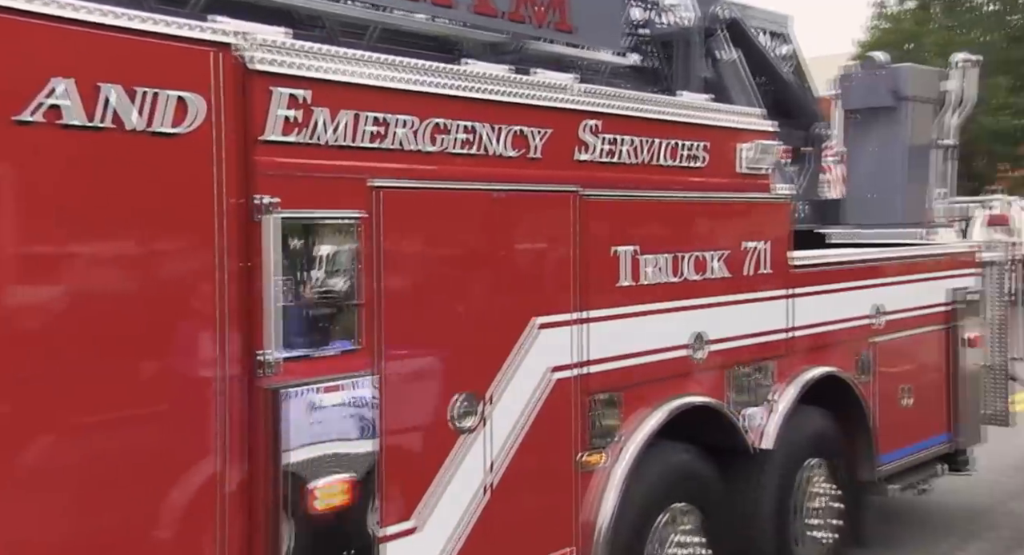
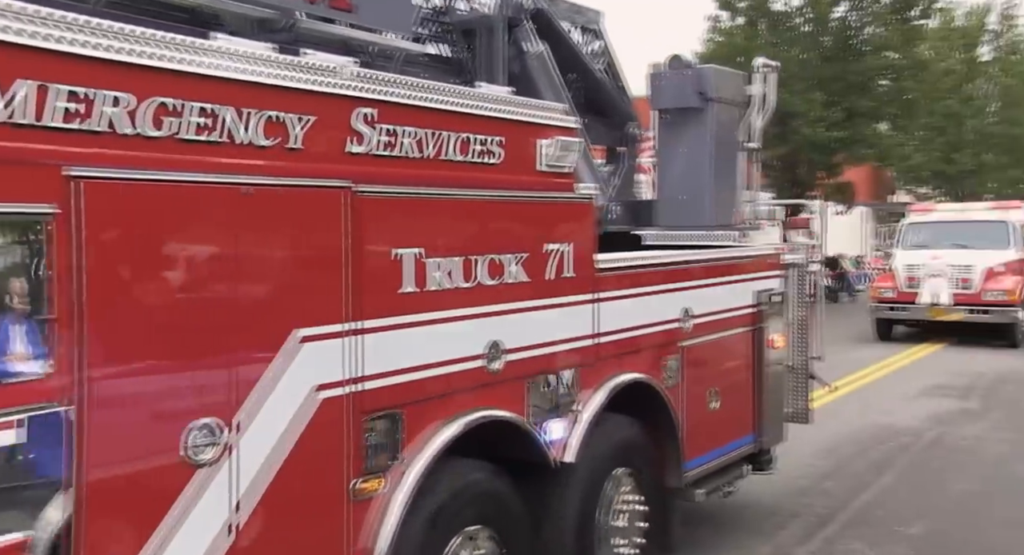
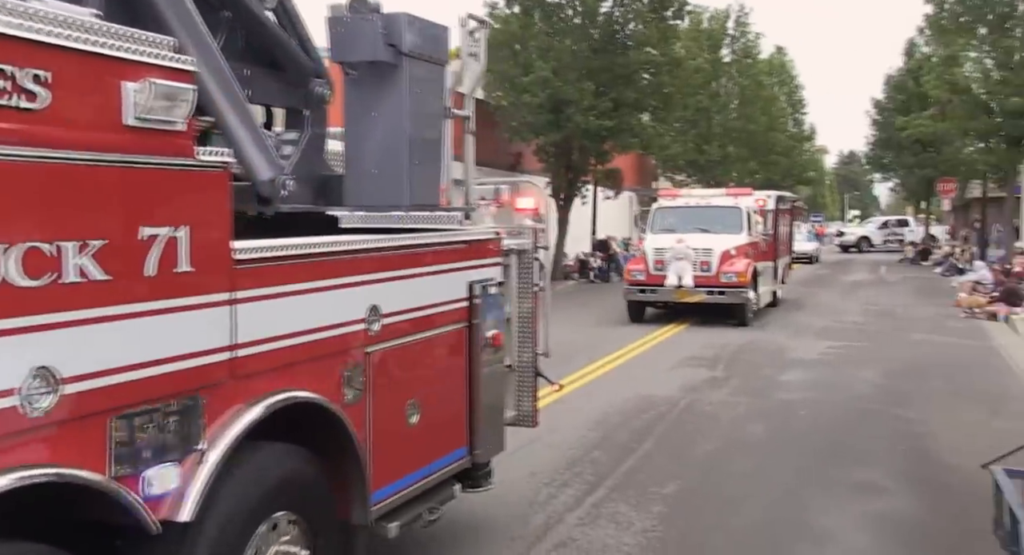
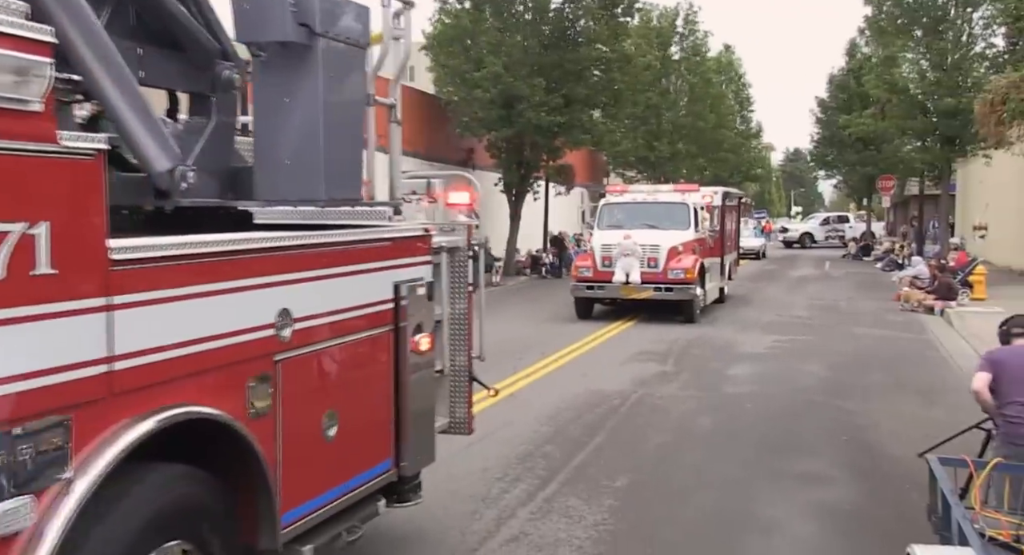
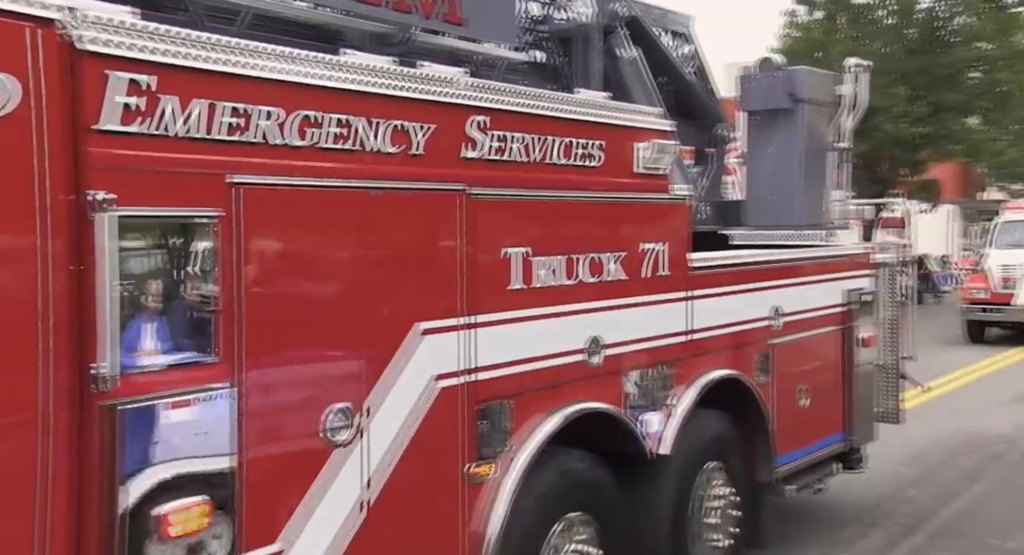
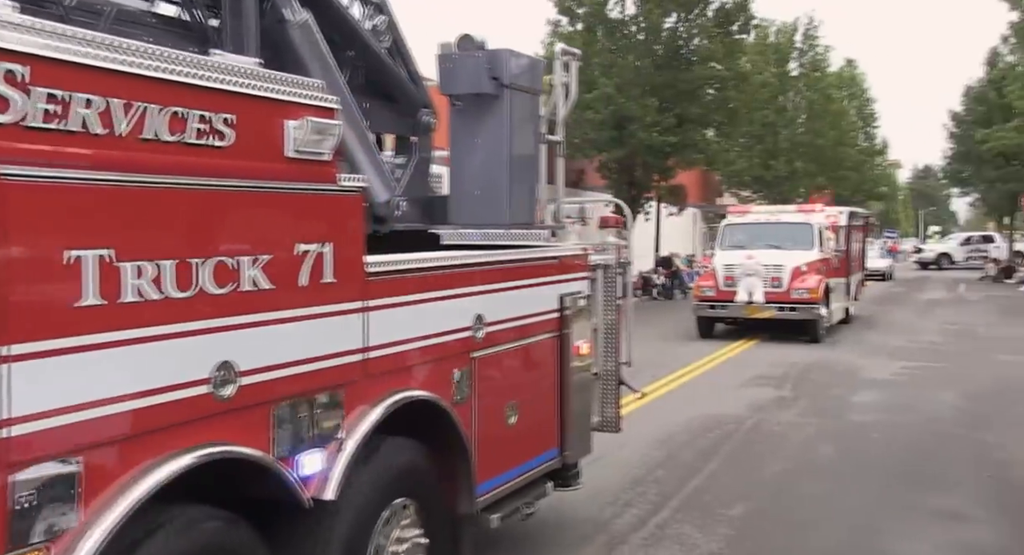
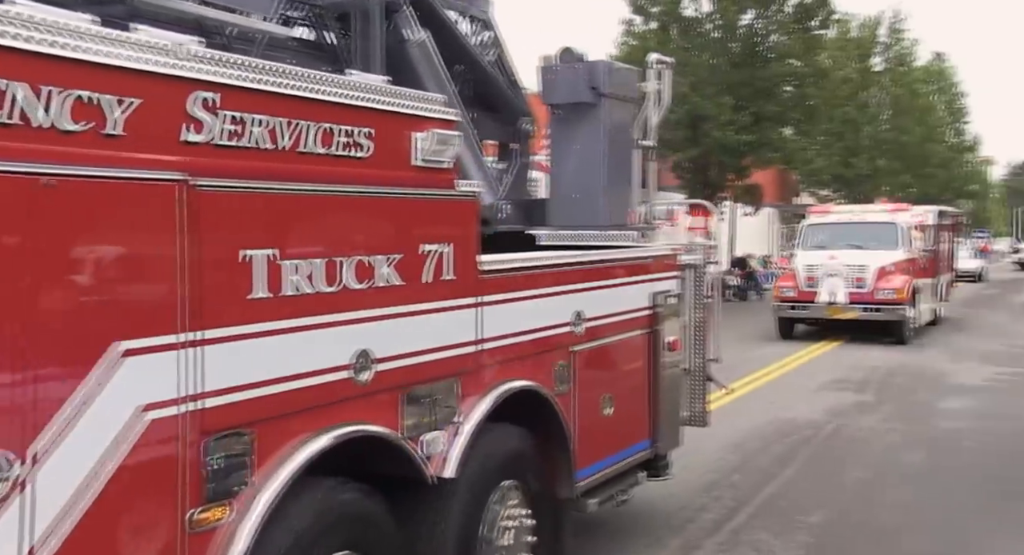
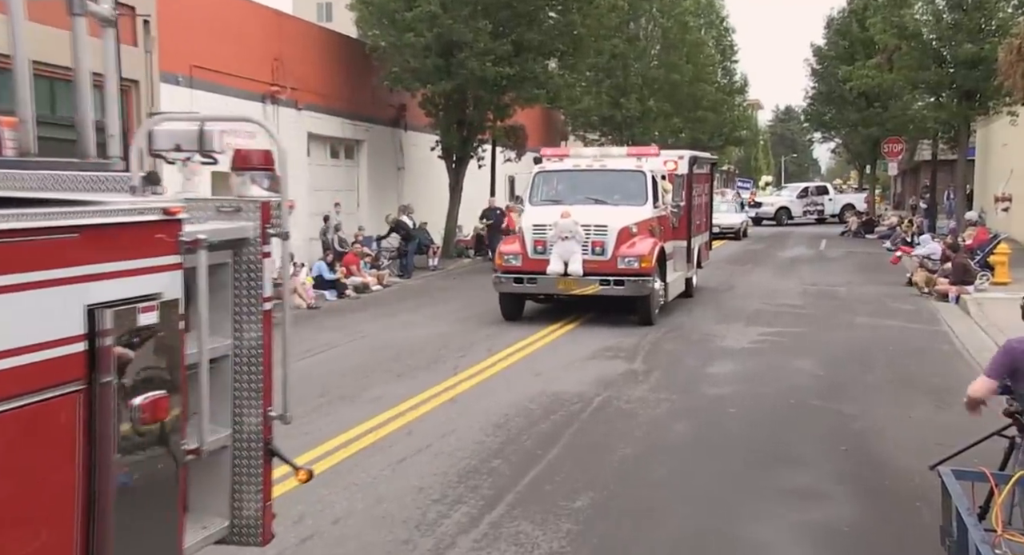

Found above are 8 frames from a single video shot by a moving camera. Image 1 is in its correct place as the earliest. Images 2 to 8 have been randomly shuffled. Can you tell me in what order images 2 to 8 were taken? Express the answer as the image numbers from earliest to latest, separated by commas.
5, 2, 7, 6, 3, 4, 8
